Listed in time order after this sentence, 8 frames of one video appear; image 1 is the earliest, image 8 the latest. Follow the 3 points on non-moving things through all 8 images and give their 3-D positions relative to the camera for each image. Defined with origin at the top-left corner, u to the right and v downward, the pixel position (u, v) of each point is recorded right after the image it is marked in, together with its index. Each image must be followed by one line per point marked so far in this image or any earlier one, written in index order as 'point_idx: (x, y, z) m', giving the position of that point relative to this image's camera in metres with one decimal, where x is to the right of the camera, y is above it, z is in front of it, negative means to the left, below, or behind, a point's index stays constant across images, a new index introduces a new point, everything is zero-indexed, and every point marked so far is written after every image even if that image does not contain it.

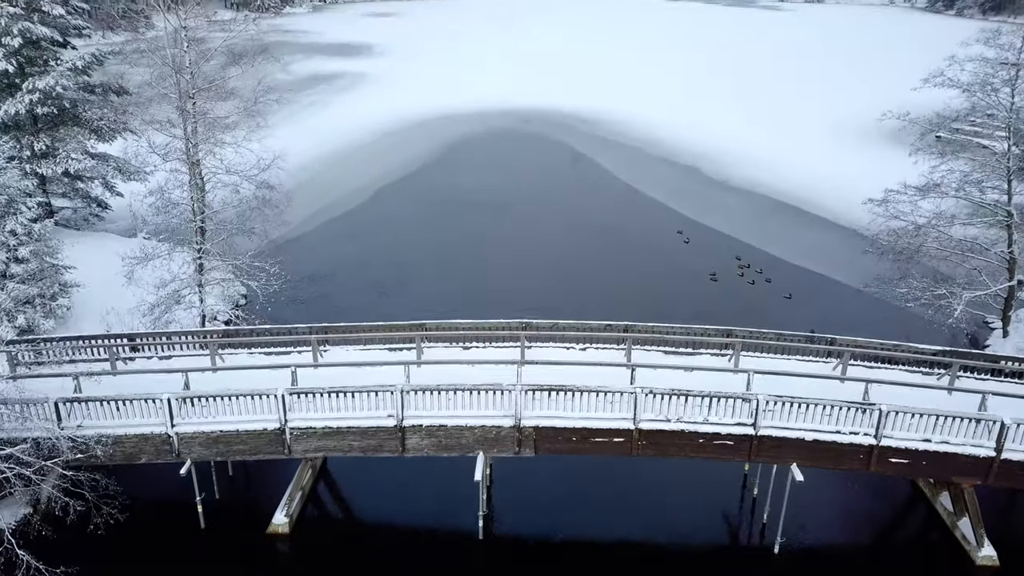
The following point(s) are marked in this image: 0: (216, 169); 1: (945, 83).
0: (-5.5, +2.2, +15.2) m
1: (+7.8, +3.7, +14.7) m
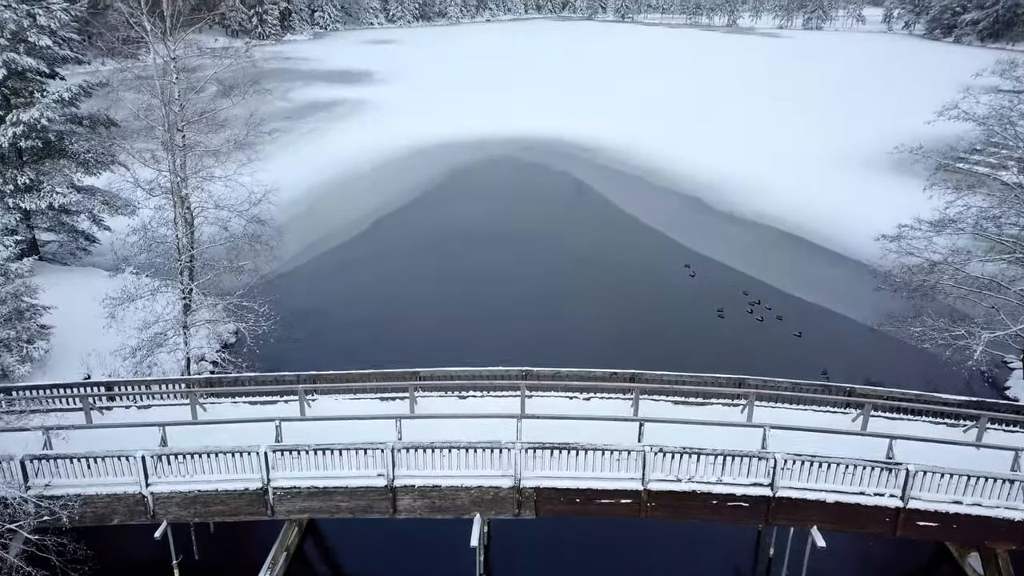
0: (-5.5, +1.5, +14.6) m
1: (+7.8, +3.0, +14.2) m
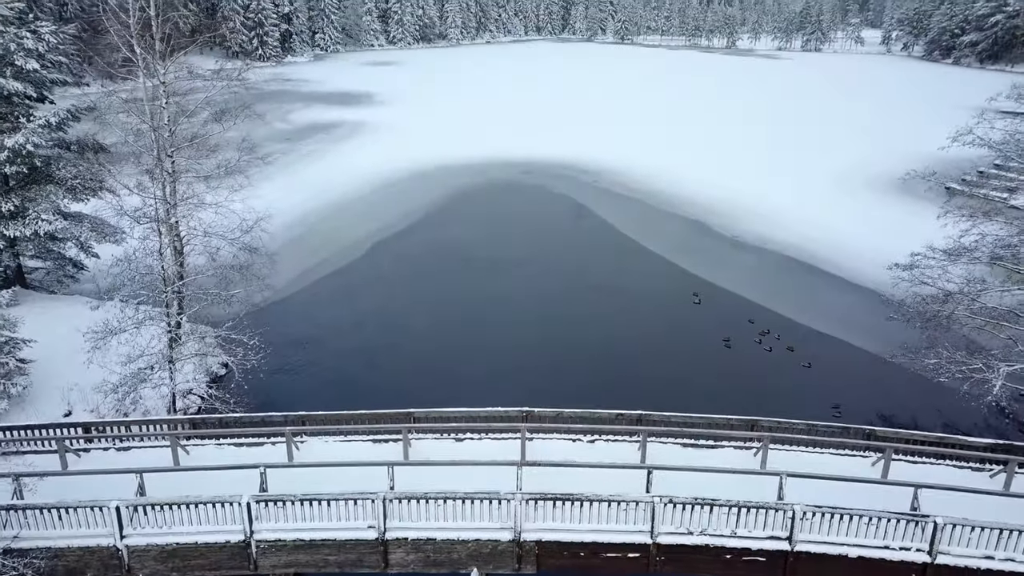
0: (-5.5, +1.0, +14.2) m
1: (+7.8, +2.5, +13.8) m
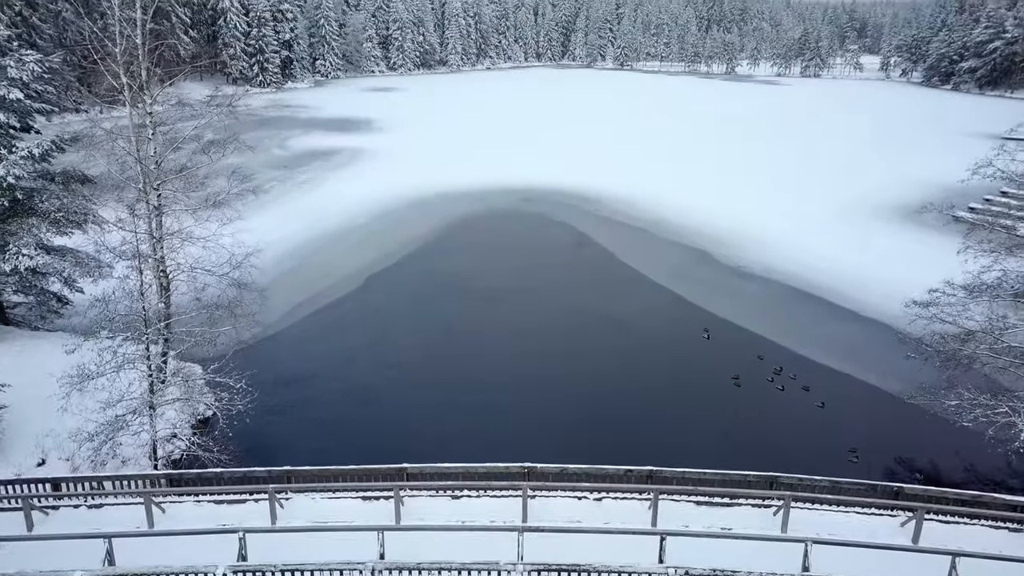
0: (-5.5, +0.3, +13.5) m
1: (+7.8, +1.8, +13.2) m
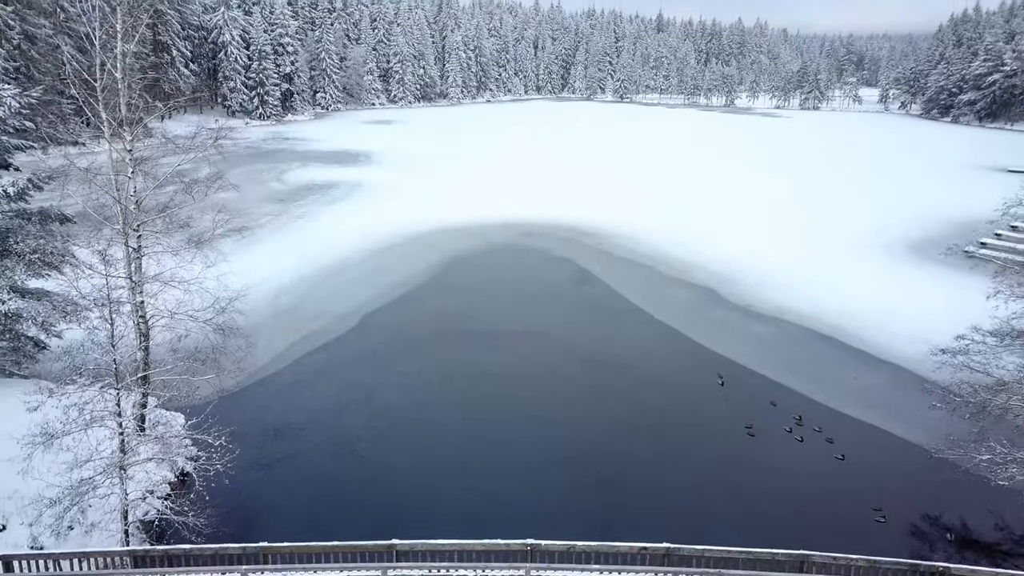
0: (-5.5, -0.4, +12.7) m
1: (+7.9, +1.1, +12.4) m
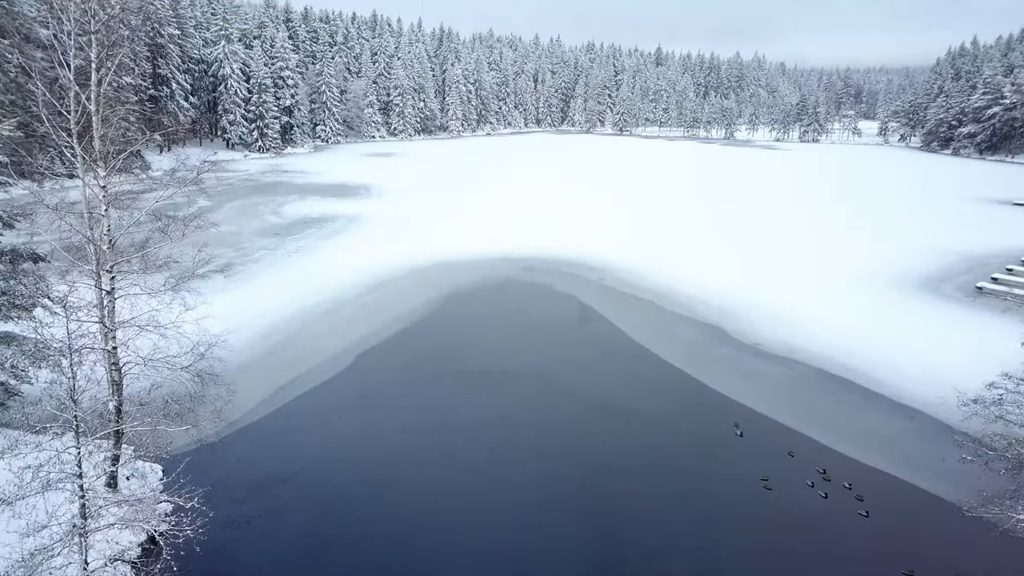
0: (-5.5, -1.1, +11.8) m
1: (+7.9, +0.5, +11.6) m
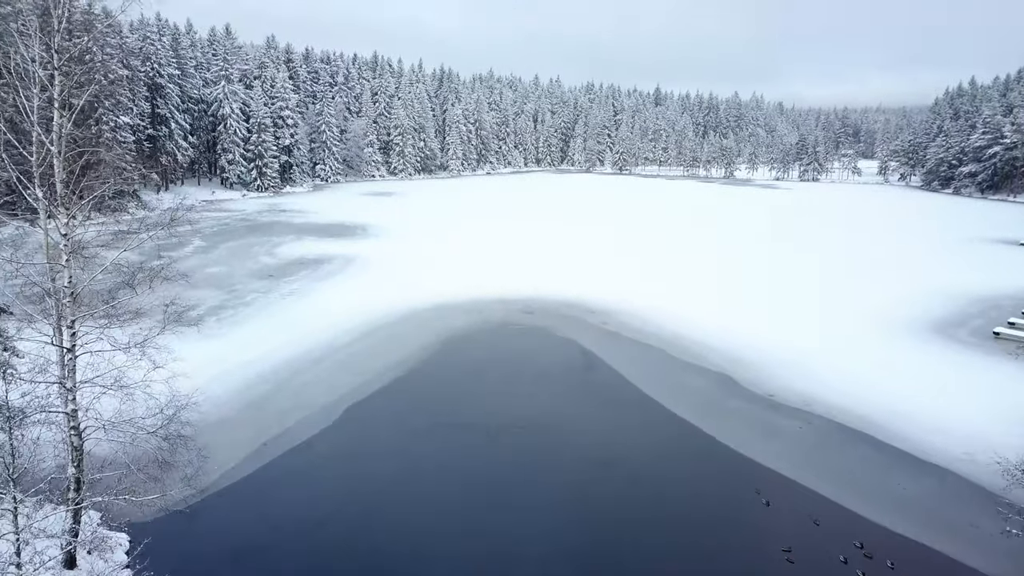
0: (-5.5, -1.8, +10.7) m
1: (+7.8, -0.3, +10.5) m
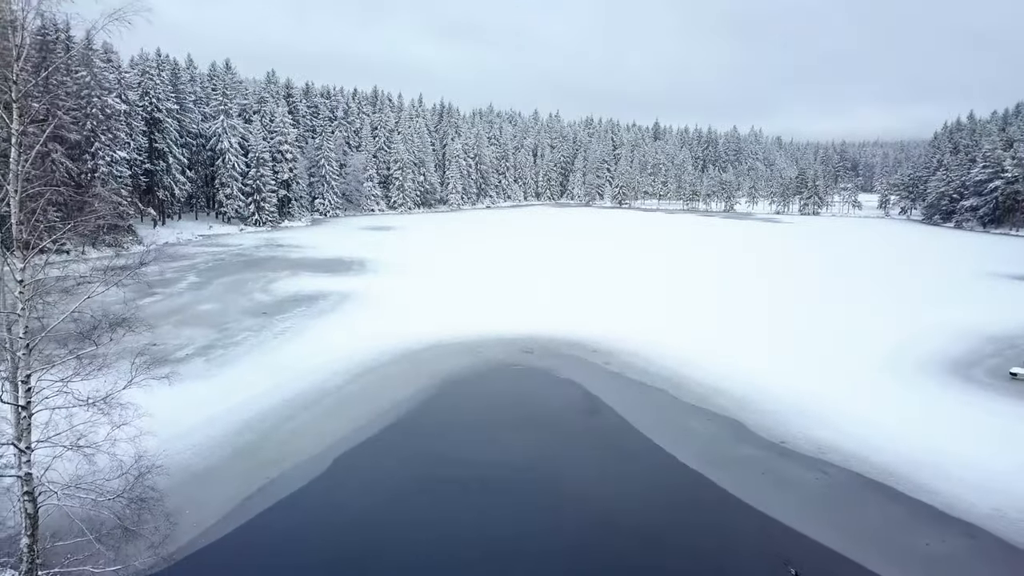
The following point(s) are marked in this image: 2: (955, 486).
0: (-5.5, -2.5, +9.6) m
1: (+7.8, -0.9, +9.5) m
2: (+9.9, -4.3, +18.1) m
